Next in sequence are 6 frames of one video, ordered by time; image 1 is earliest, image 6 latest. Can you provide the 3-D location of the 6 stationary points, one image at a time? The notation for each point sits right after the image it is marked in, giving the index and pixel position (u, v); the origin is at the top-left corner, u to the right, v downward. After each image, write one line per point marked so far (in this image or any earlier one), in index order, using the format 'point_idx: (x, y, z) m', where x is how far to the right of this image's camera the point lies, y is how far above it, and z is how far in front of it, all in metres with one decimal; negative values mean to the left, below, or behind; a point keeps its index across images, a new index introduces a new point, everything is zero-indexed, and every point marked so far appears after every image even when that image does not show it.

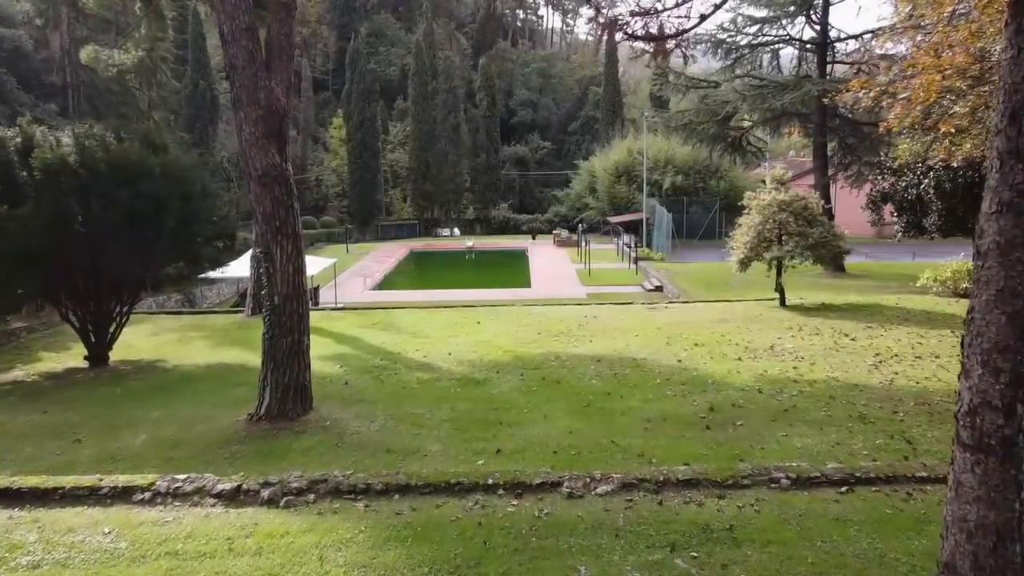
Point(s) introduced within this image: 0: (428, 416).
0: (-0.8, -1.3, +6.4) m
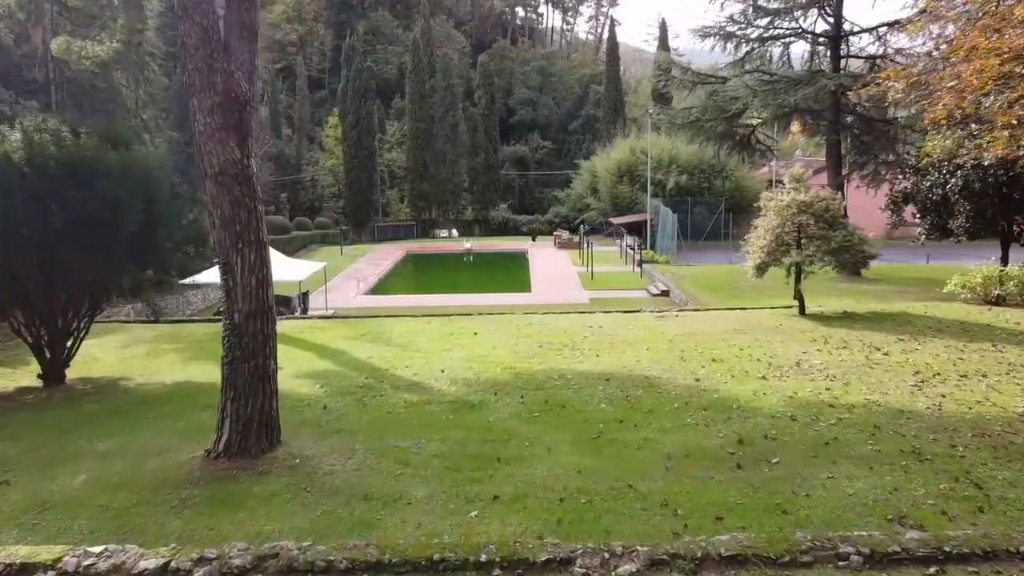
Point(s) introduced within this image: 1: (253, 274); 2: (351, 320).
0: (-0.8, -1.4, +5.6) m
1: (-2.1, +0.1, +5.2) m
2: (-3.0, -0.6, +11.9) m
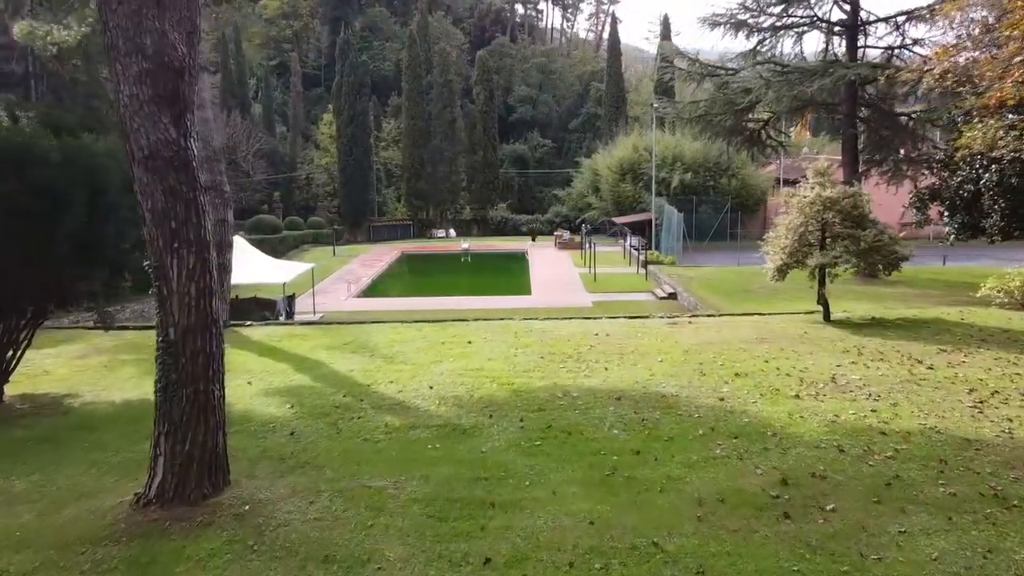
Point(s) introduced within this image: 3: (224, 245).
0: (-0.9, -1.5, +4.6) m
1: (-2.1, +0.1, +4.3) m
2: (-3.0, -0.7, +11.0) m
3: (-4.7, +0.7, +10.5) m
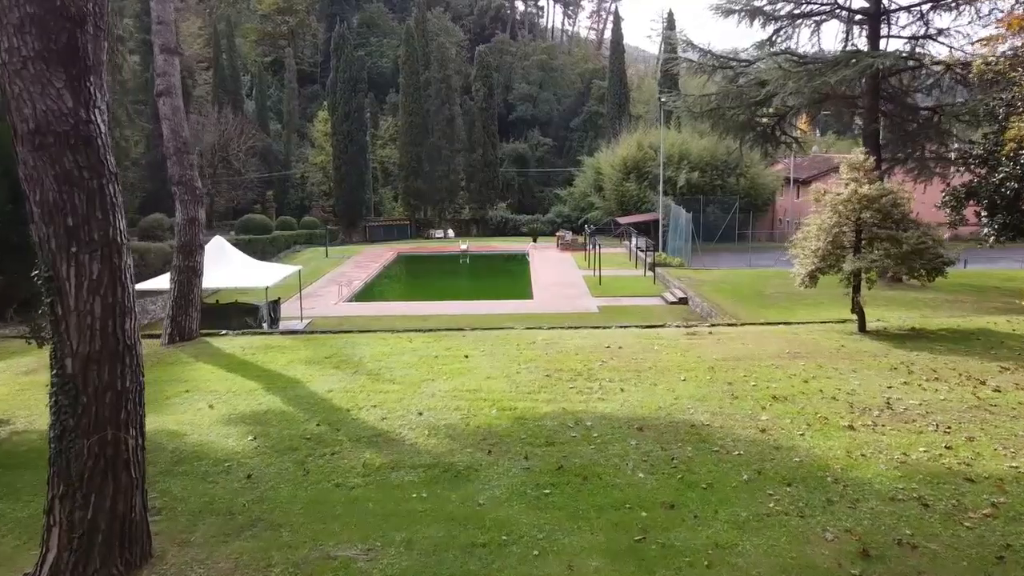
0: (-0.8, -1.6, +3.6) m
1: (-2.1, 0.0, +3.3) m
2: (-3.0, -0.7, +10.0) m
3: (-4.7, +0.6, +9.4) m
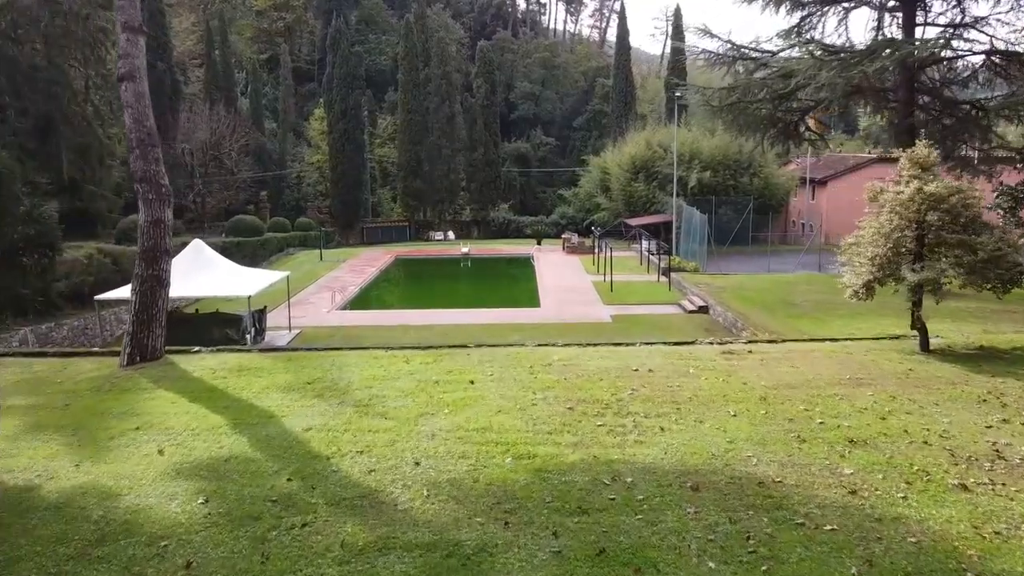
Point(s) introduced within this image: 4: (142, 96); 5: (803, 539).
0: (-0.7, -1.7, +2.4) m
1: (-1.9, -0.2, +2.1) m
2: (-2.9, -0.9, +8.8) m
3: (-4.5, +0.4, +8.2) m
4: (-4.8, +2.5, +8.3) m
5: (+1.7, -1.5, +3.8) m
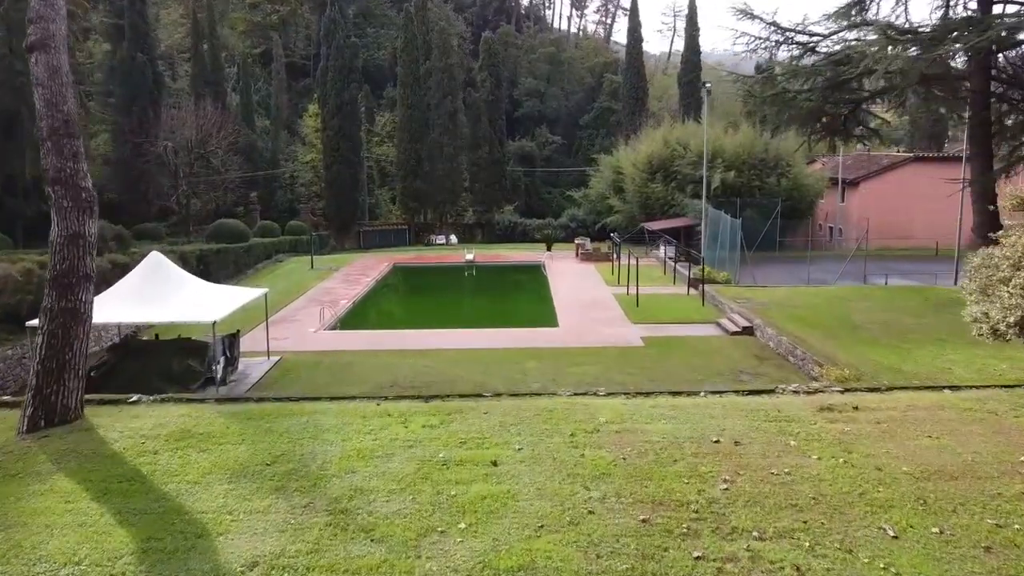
0: (-0.4, -2.1, +0.4) m
1: (-1.6, -0.5, +0.1) m
2: (-2.5, -1.3, +6.7) m
3: (-4.2, +0.1, +6.2) m
4: (-4.5, +2.1, +6.3) m
5: (+2.0, -1.9, +1.8) m
